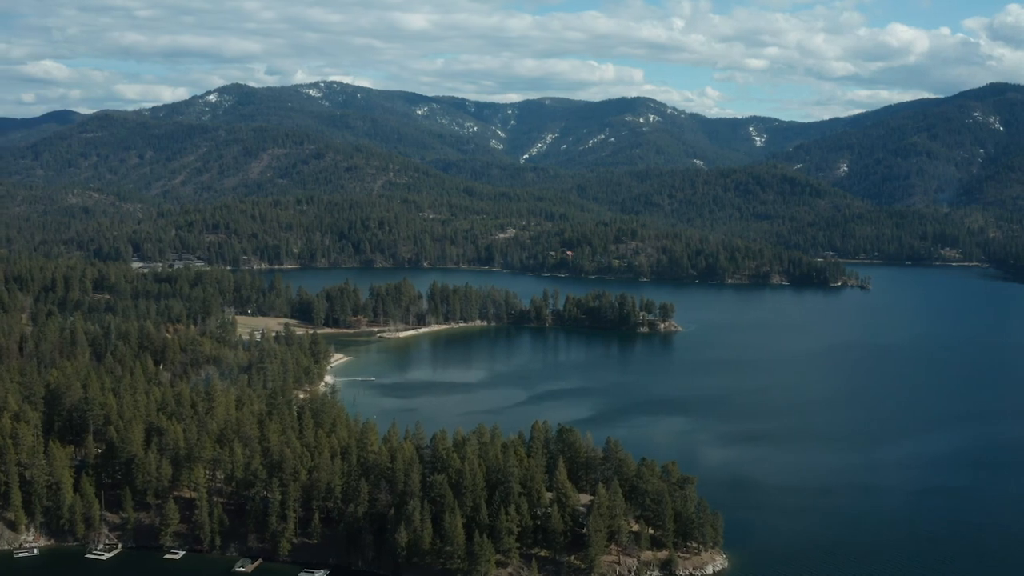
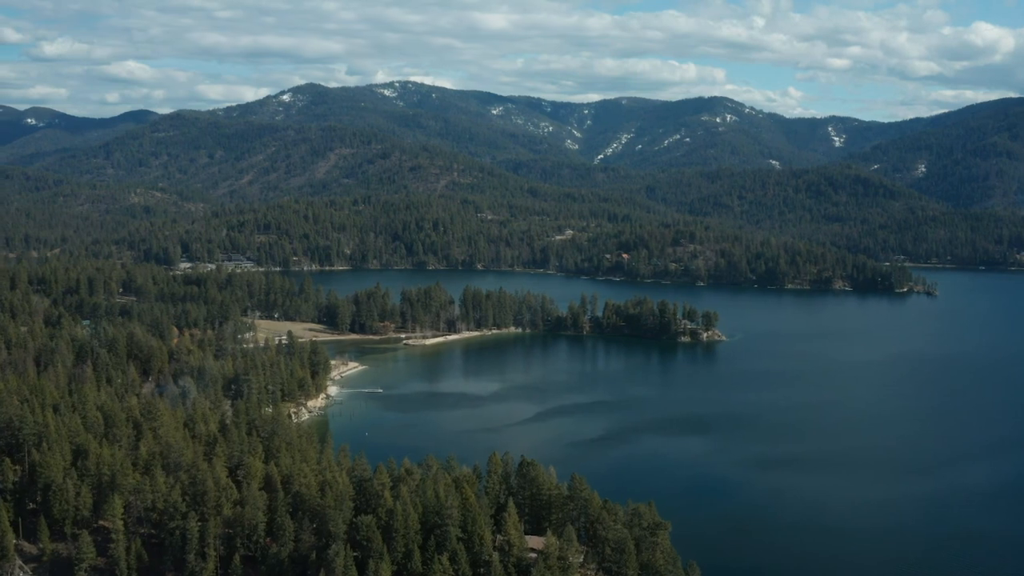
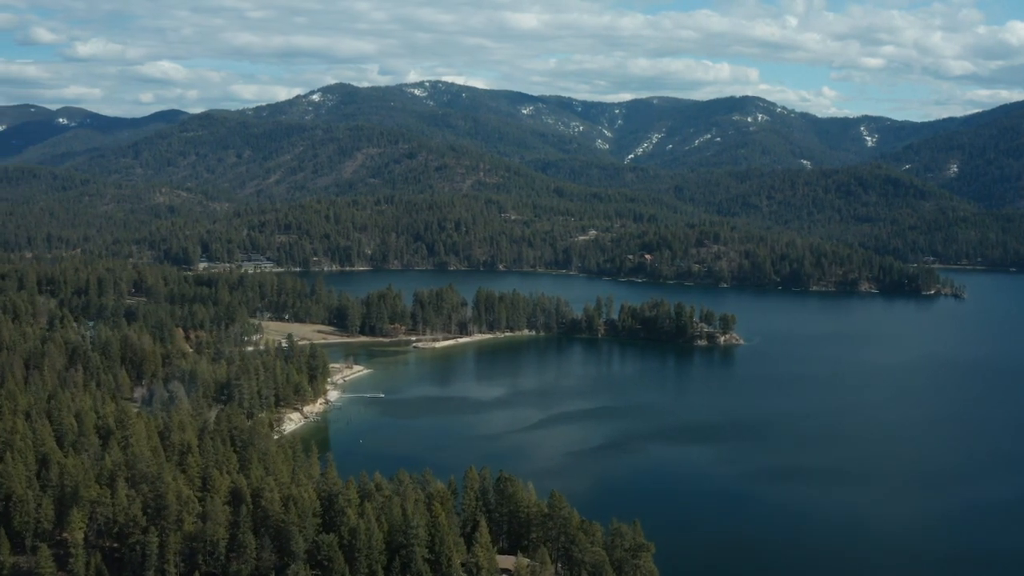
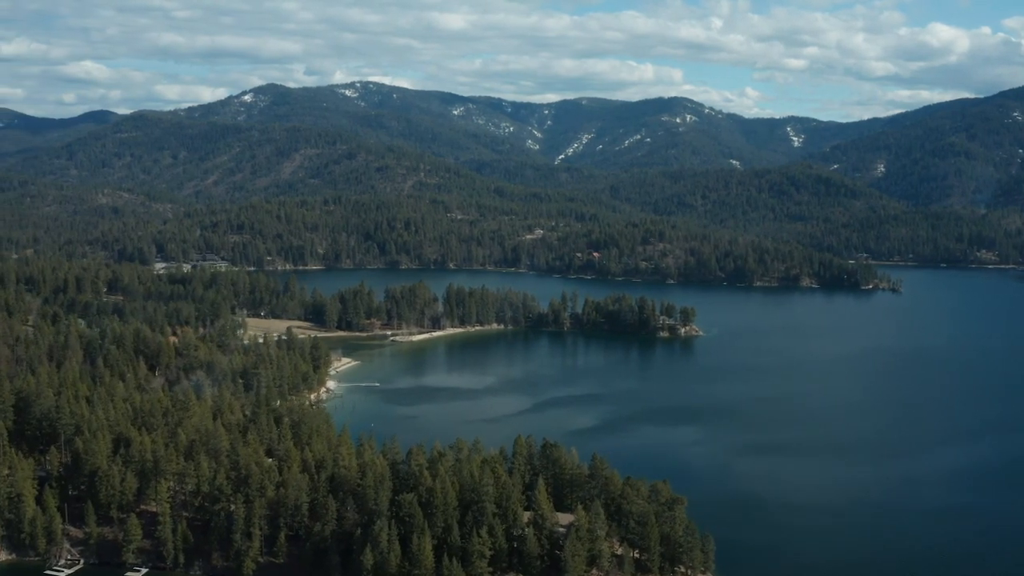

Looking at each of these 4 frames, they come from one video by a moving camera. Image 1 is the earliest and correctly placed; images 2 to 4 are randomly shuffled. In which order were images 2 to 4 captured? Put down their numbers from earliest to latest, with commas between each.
4, 2, 3
